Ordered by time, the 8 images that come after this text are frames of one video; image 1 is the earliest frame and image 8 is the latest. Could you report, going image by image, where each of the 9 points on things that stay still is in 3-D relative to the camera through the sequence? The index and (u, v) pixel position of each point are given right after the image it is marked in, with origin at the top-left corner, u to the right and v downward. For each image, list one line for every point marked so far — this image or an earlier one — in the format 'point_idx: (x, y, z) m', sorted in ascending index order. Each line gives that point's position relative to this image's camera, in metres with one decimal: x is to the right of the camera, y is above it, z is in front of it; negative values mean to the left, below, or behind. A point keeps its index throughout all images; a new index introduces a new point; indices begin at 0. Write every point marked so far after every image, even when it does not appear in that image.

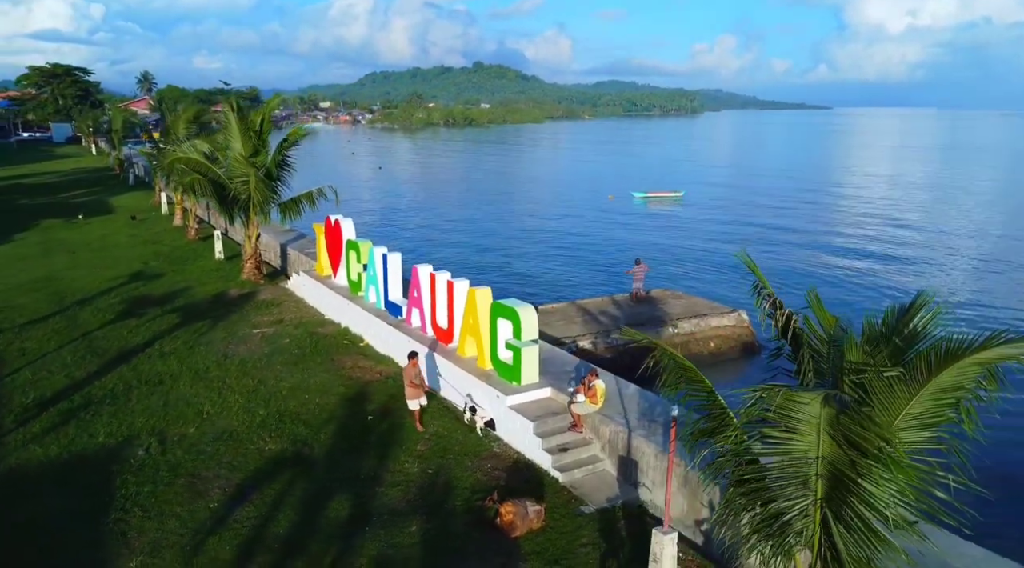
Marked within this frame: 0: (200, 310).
0: (-6.8, -0.5, +16.8) m
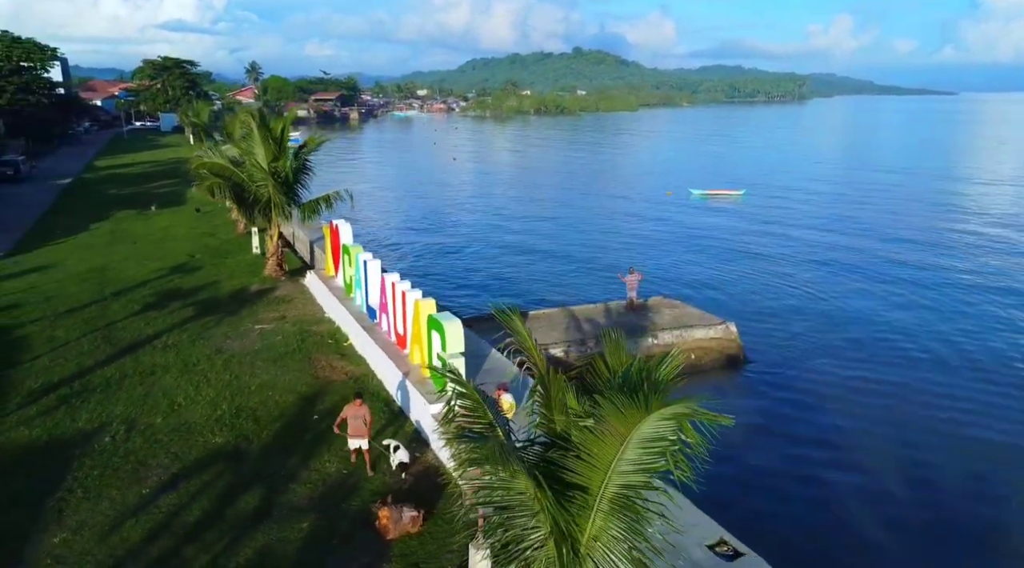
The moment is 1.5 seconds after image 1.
0: (-7.0, -0.5, +18.4) m
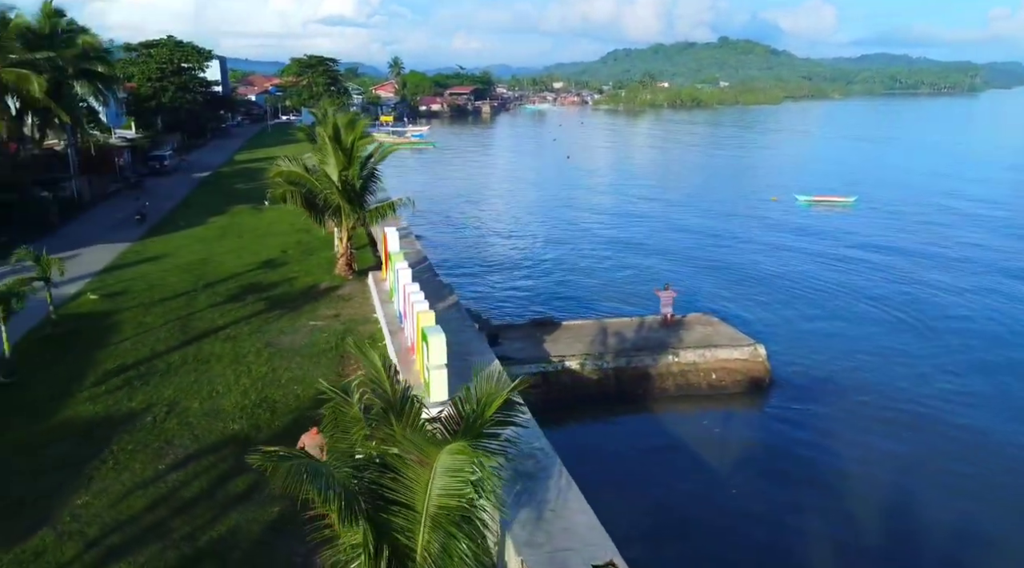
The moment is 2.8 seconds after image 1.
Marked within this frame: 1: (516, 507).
0: (-6.0, -0.4, +20.4) m
1: (+0.1, -2.8, +9.7) m
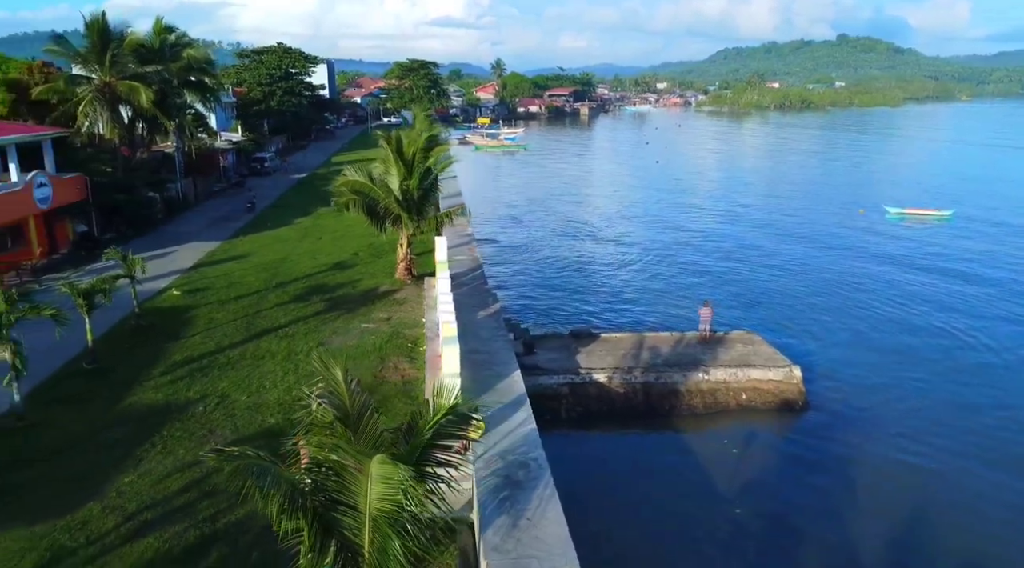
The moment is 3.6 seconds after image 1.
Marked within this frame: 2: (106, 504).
0: (-4.7, -0.5, +21.8) m
1: (-0.2, -3.1, +10.4) m
2: (-6.1, -3.3, +11.6) m
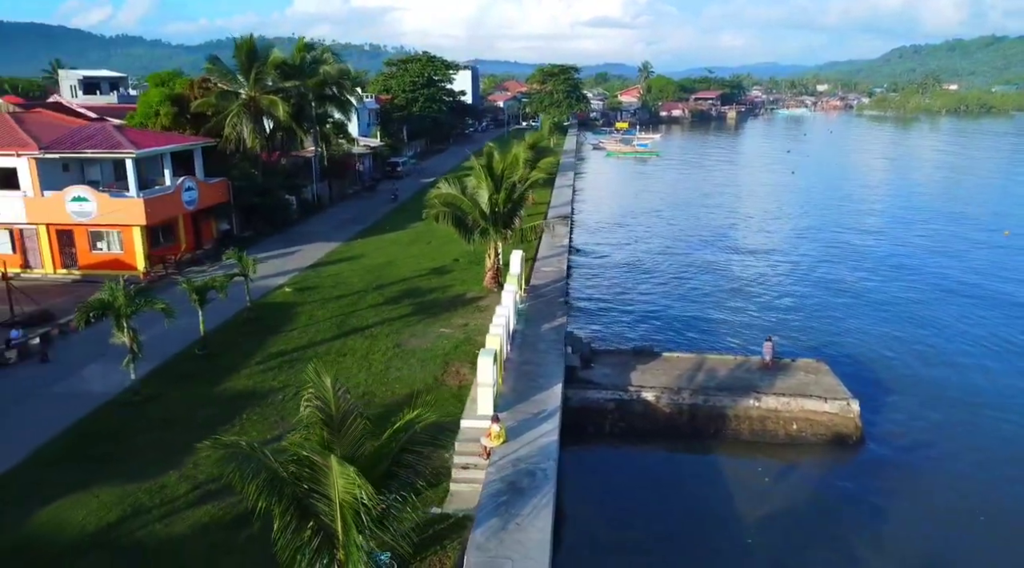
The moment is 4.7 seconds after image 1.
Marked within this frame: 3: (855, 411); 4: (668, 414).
0: (-2.4, -0.7, +23.5) m
1: (-0.3, -3.4, +11.5) m
2: (-5.8, -3.4, +13.8) m
3: (+7.6, -2.8, +17.2) m
4: (+3.5, -2.9, +17.4) m
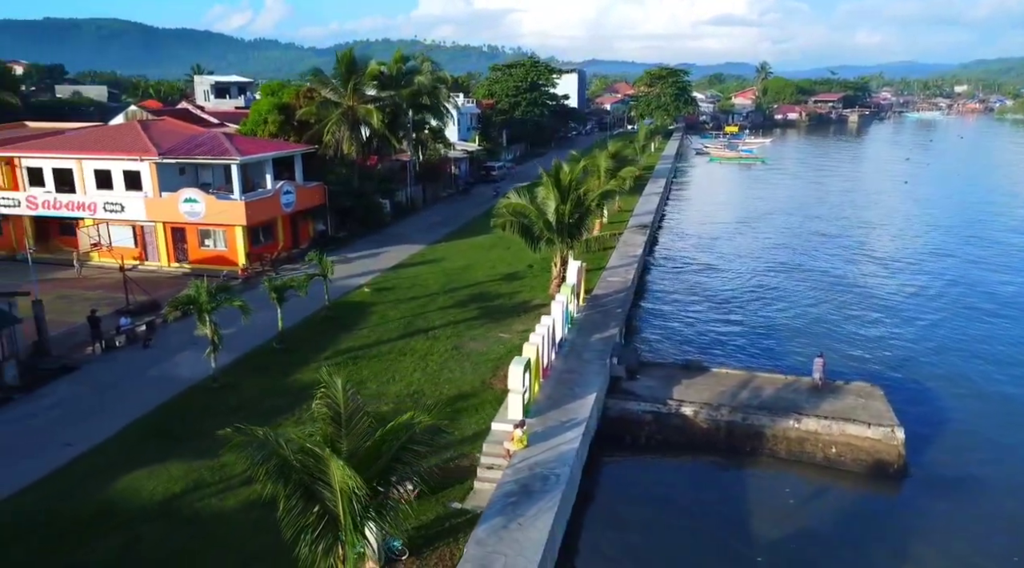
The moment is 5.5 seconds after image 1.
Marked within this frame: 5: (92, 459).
0: (-0.5, -0.8, +24.6) m
1: (-0.2, -3.7, +12.4) m
2: (-5.4, -3.4, +15.5) m
3: (+8.5, -3.3, +16.9) m
4: (+4.4, -3.3, +17.7) m
5: (-8.3, -3.4, +15.2) m
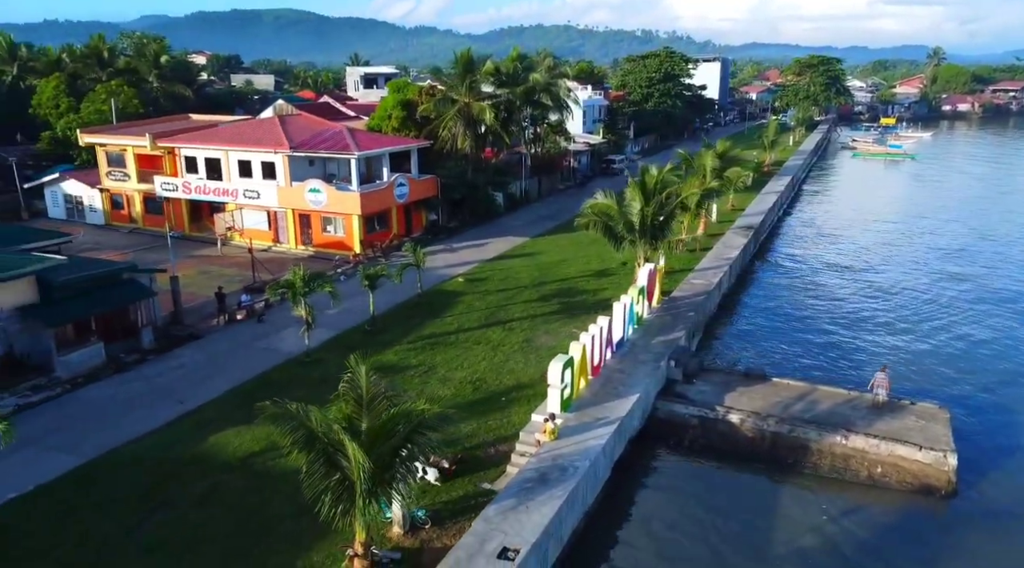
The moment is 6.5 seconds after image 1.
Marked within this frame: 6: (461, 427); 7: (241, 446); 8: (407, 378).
0: (+2.2, -0.7, +25.7) m
1: (0.0, -3.8, +13.8) m
2: (-4.5, -3.2, +17.7) m
3: (+9.4, -3.8, +16.5) m
4: (+5.6, -3.6, +18.1) m
5: (-7.4, -3.1, +18.0) m
6: (-1.2, -3.2, +17.3) m
7: (-5.8, -3.5, +16.6) m
8: (-2.7, -2.5, +20.0) m
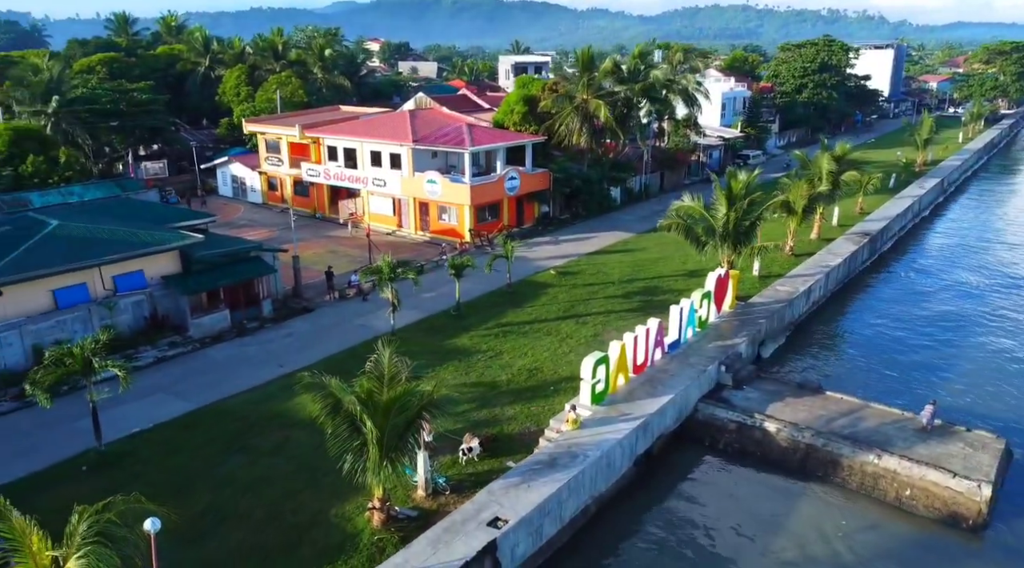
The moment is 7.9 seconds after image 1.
0: (+5.0, -0.7, +26.6) m
1: (+0.1, -3.8, +15.5) m
2: (-3.4, -2.9, +20.2) m
3: (+9.9, -4.4, +16.2) m
4: (+6.5, -3.9, +18.5) m
5: (-6.1, -2.6, +21.1) m
6: (-0.2, -3.1, +19.1) m
7: (-4.9, -3.1, +19.4) m
8: (-1.1, -2.3, +22.1) m
